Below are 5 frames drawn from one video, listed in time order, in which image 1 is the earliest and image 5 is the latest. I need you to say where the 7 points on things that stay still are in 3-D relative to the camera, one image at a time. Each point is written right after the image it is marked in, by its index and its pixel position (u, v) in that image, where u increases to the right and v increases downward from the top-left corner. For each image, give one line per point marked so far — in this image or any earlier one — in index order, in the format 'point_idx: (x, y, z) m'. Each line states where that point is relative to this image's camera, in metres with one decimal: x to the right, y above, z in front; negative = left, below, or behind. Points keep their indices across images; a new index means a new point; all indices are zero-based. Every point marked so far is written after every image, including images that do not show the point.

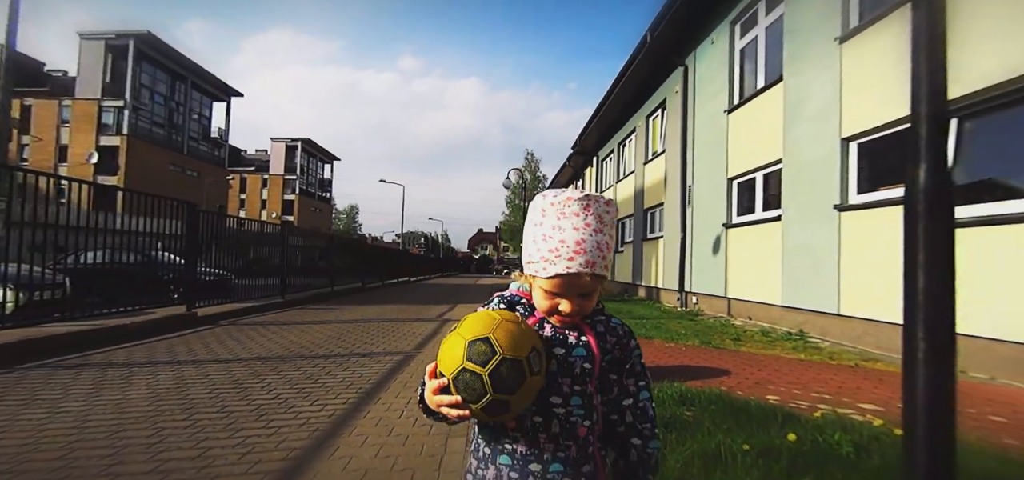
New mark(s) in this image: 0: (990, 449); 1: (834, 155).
0: (+2.3, -1.0, +2.2) m
1: (+4.7, +1.2, +6.6) m
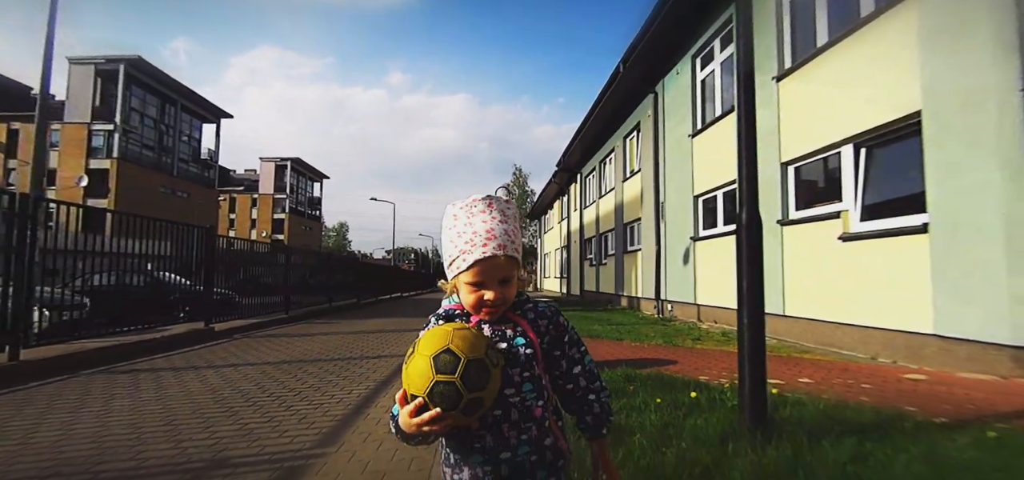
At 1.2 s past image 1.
0: (+2.1, -1.1, +3.0) m
1: (+4.4, +1.0, +7.6) m
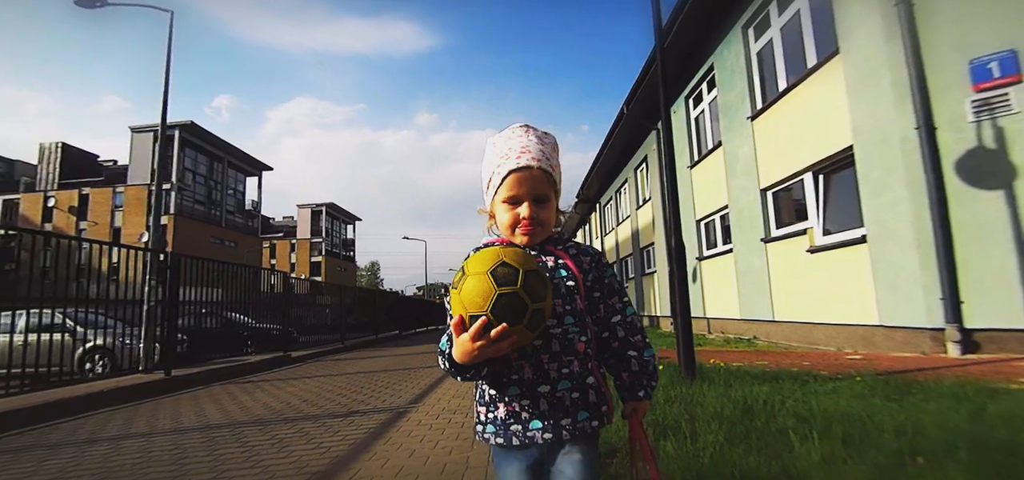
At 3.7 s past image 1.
0: (+2.4, -1.2, +4.3) m
1: (+4.8, +0.7, +8.8) m
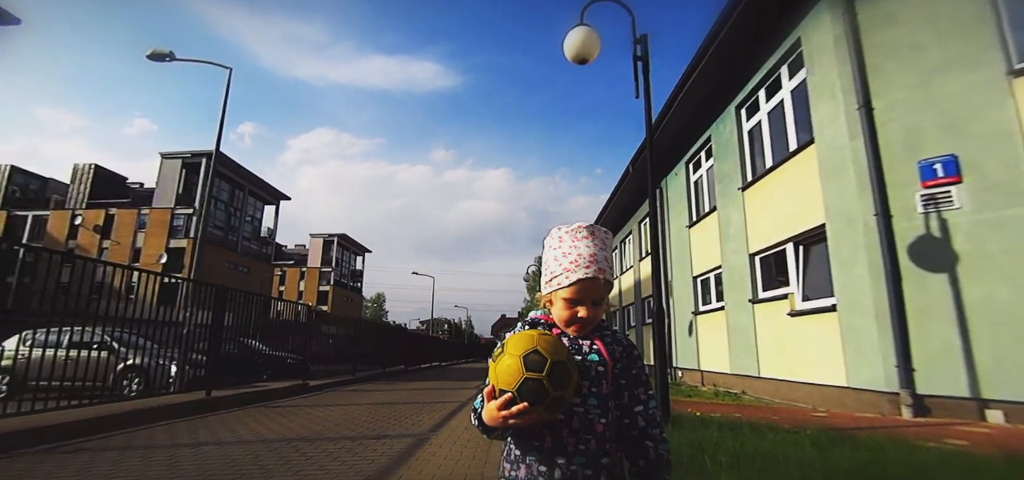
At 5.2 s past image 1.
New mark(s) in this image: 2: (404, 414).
0: (+2.4, -2.0, +5.0) m
1: (+5.0, -0.5, +9.6) m
2: (-1.7, -2.8, +7.3) m
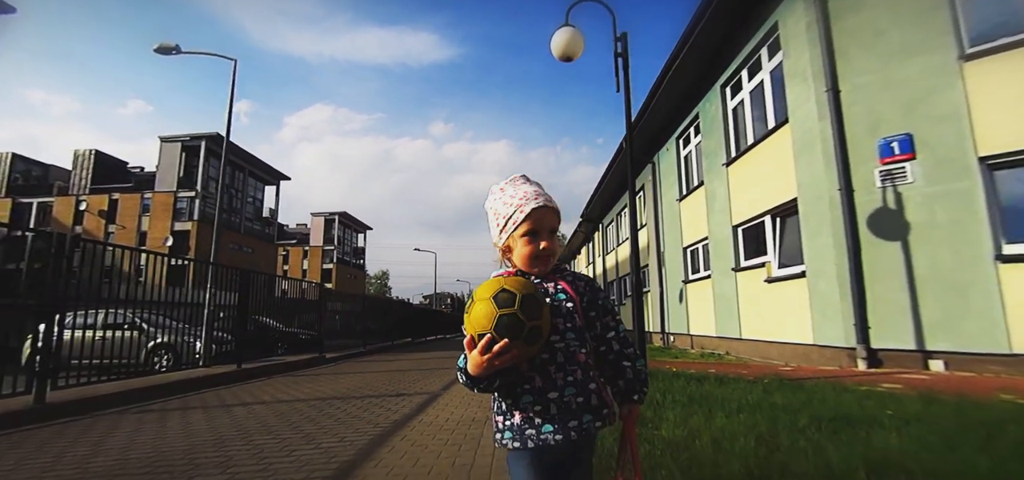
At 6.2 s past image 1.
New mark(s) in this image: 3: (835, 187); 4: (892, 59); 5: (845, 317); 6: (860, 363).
0: (+2.4, -1.7, +5.7) m
1: (+5.0, +0.1, +10.3) m
2: (-1.7, -2.5, +8.1) m
3: (+5.0, +0.8, +7.0) m
4: (+5.4, +2.6, +6.5) m
5: (+4.9, -1.2, +6.7) m
6: (+4.9, -1.7, +6.4) m
